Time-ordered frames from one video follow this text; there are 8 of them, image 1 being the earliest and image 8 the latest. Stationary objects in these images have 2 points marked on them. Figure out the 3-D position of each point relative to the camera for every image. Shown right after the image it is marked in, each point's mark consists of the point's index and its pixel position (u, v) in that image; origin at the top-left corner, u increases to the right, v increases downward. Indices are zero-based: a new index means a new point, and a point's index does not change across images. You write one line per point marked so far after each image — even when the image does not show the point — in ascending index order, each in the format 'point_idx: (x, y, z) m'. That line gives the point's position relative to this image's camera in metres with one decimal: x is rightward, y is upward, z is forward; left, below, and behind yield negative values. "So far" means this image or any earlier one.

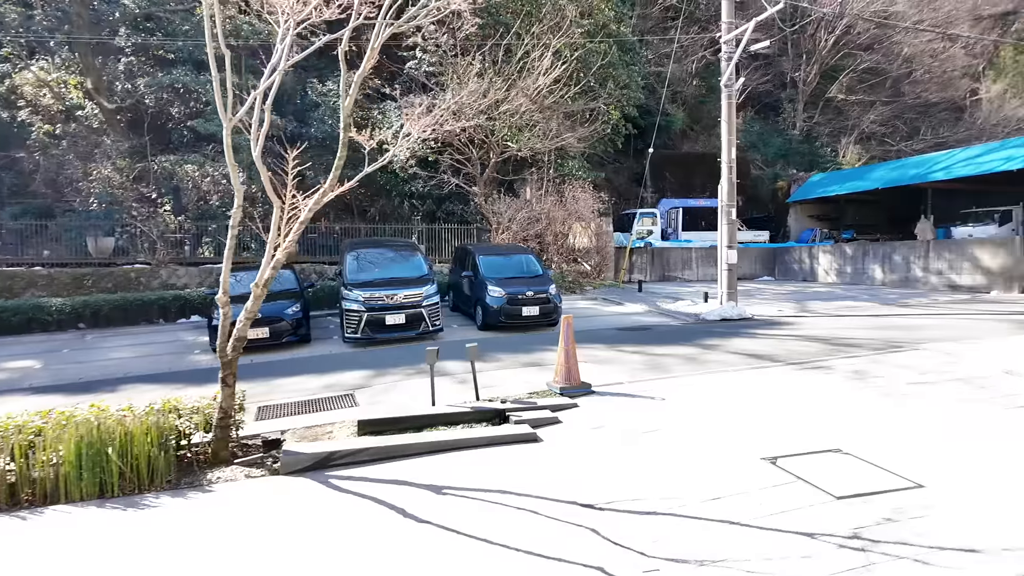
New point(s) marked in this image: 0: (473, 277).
0: (-0.9, +0.2, +12.9) m
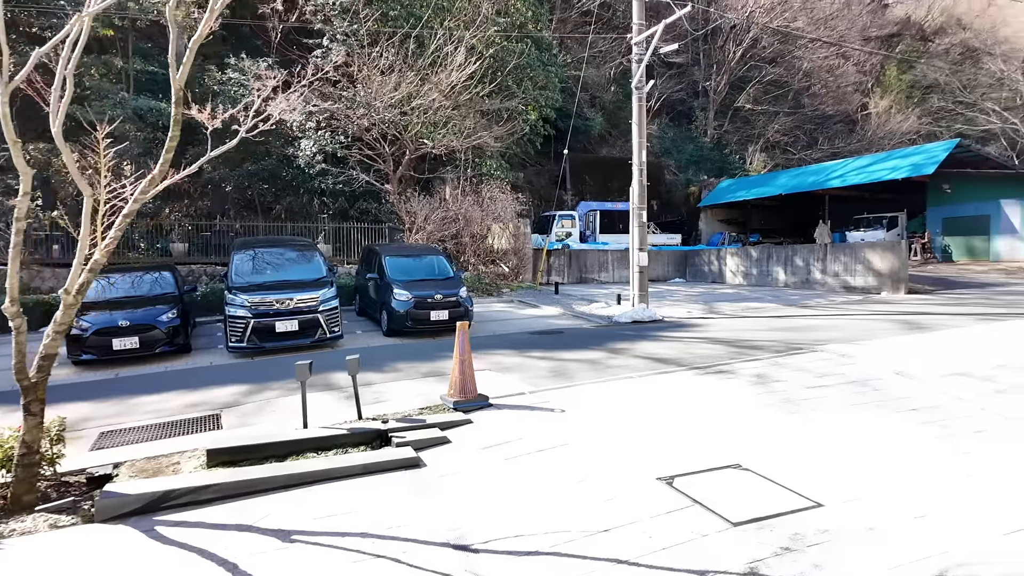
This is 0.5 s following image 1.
0: (-2.8, +0.2, +12.2) m
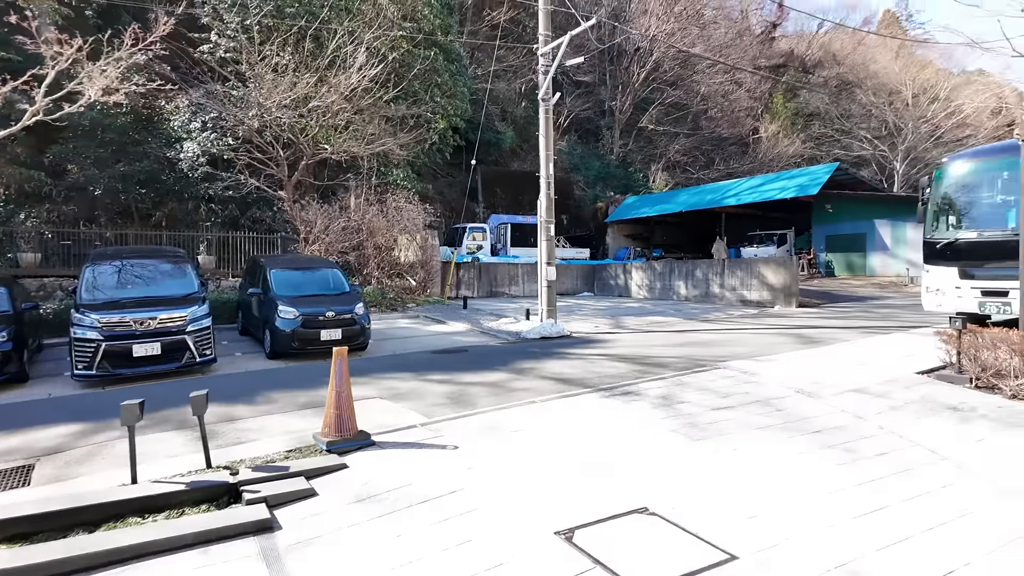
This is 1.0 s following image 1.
0: (-4.7, -0.1, +11.0) m
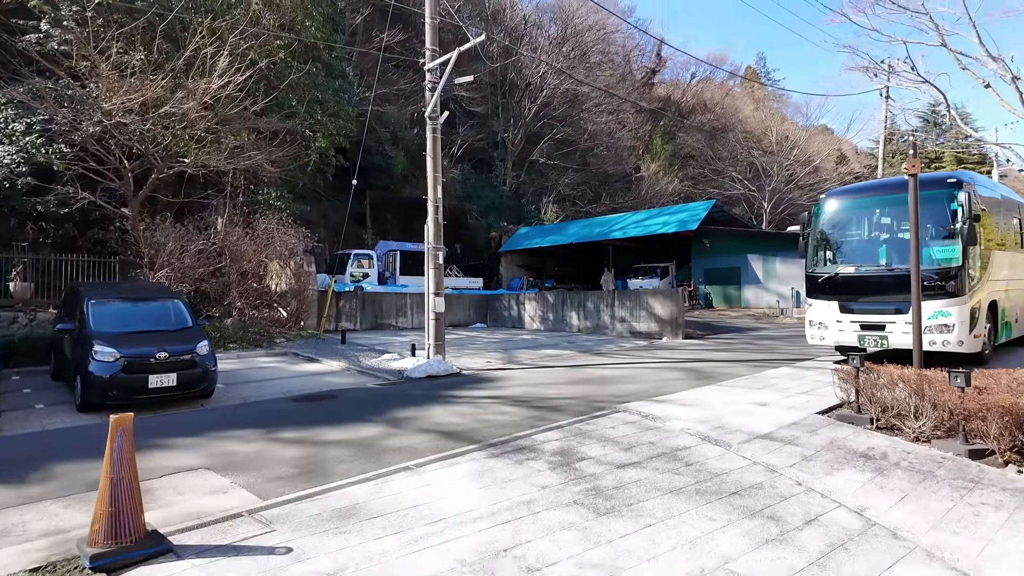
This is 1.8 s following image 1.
0: (-6.6, -0.7, +8.9) m
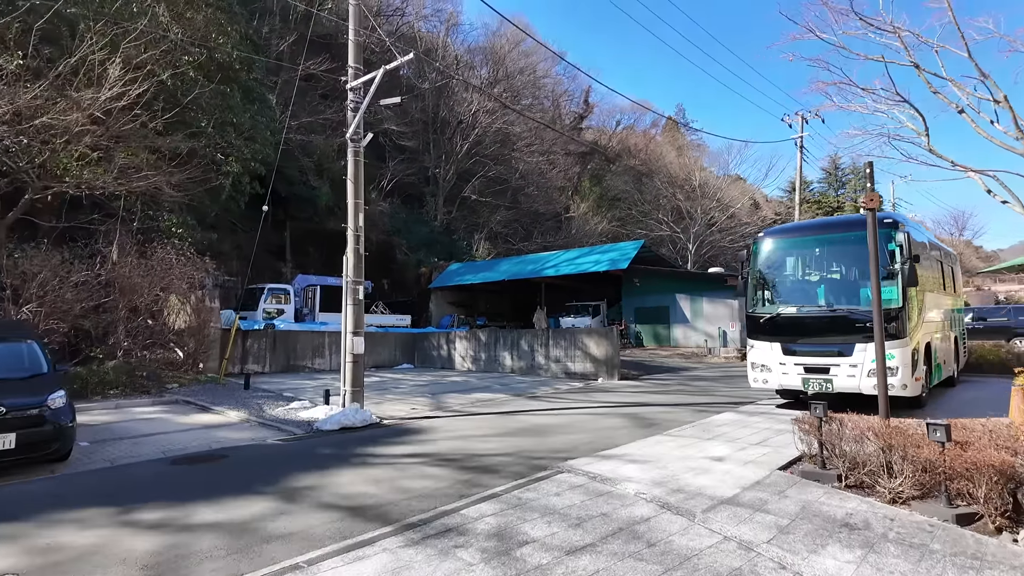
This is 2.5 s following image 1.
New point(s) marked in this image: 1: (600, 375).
0: (-7.5, -1.1, +7.1) m
1: (+2.5, -2.5, +16.7) m
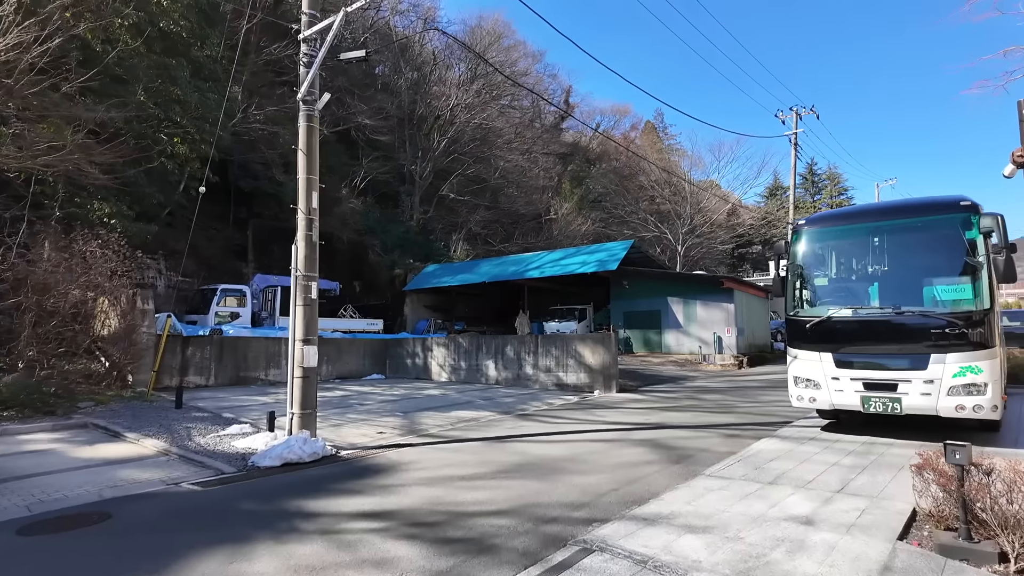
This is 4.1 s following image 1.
0: (-7.5, -1.0, +4.7) m
1: (+2.1, -2.5, +14.8) m
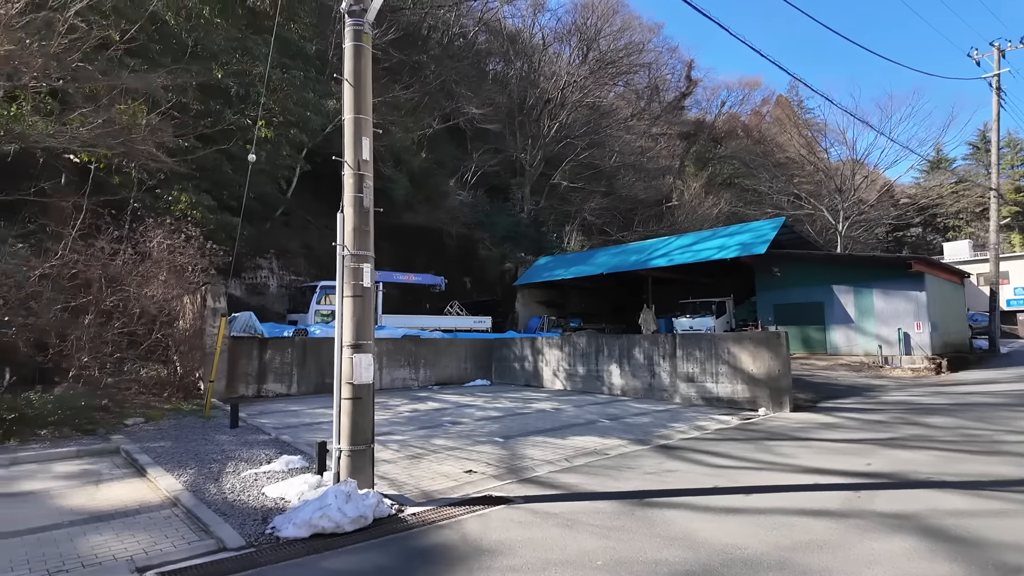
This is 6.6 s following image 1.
0: (-6.7, -1.0, +3.1) m
1: (+4.7, -2.2, +11.1) m
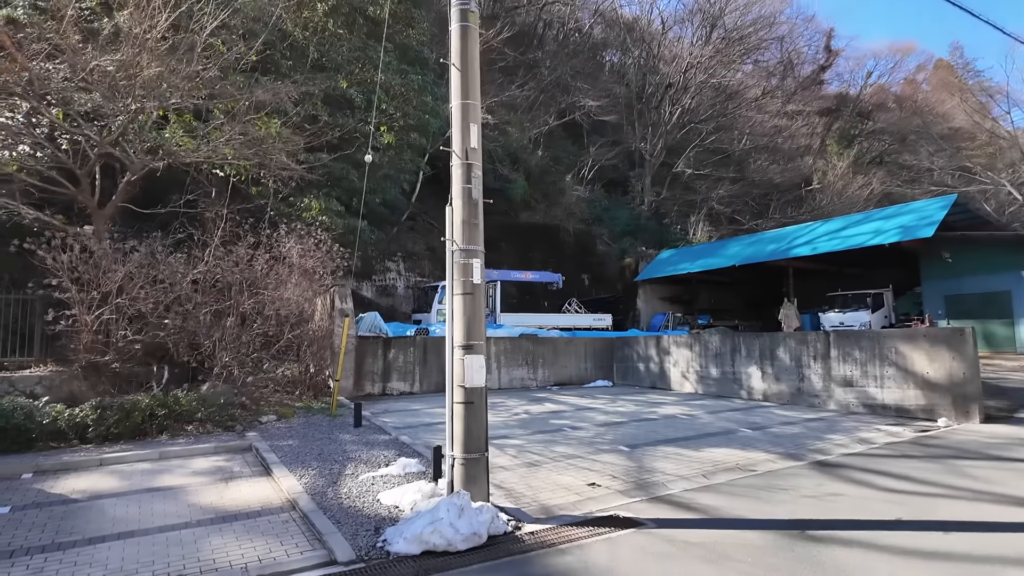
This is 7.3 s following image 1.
0: (-6.0, -1.1, +3.8) m
1: (+6.8, -2.0, +9.3) m
